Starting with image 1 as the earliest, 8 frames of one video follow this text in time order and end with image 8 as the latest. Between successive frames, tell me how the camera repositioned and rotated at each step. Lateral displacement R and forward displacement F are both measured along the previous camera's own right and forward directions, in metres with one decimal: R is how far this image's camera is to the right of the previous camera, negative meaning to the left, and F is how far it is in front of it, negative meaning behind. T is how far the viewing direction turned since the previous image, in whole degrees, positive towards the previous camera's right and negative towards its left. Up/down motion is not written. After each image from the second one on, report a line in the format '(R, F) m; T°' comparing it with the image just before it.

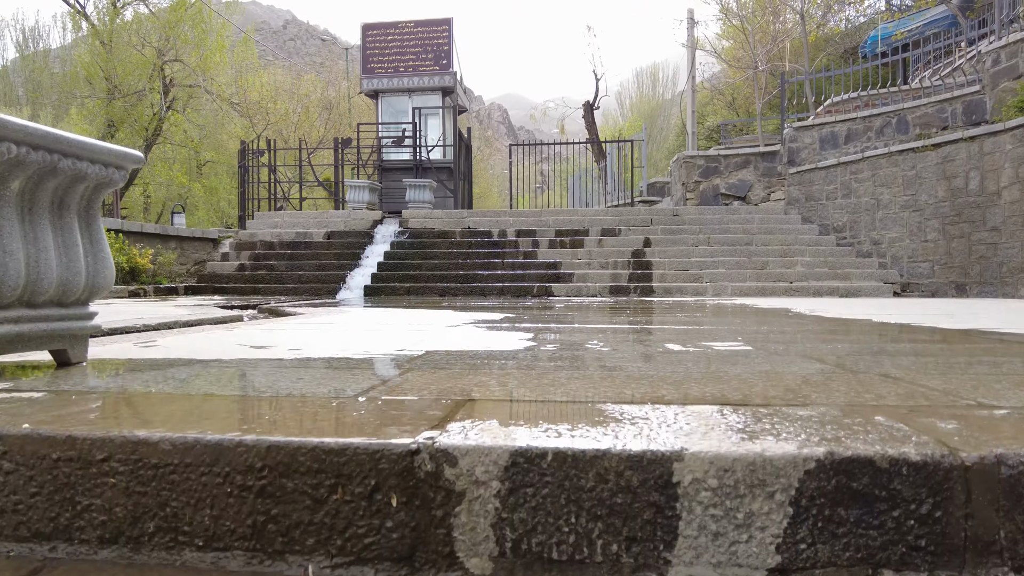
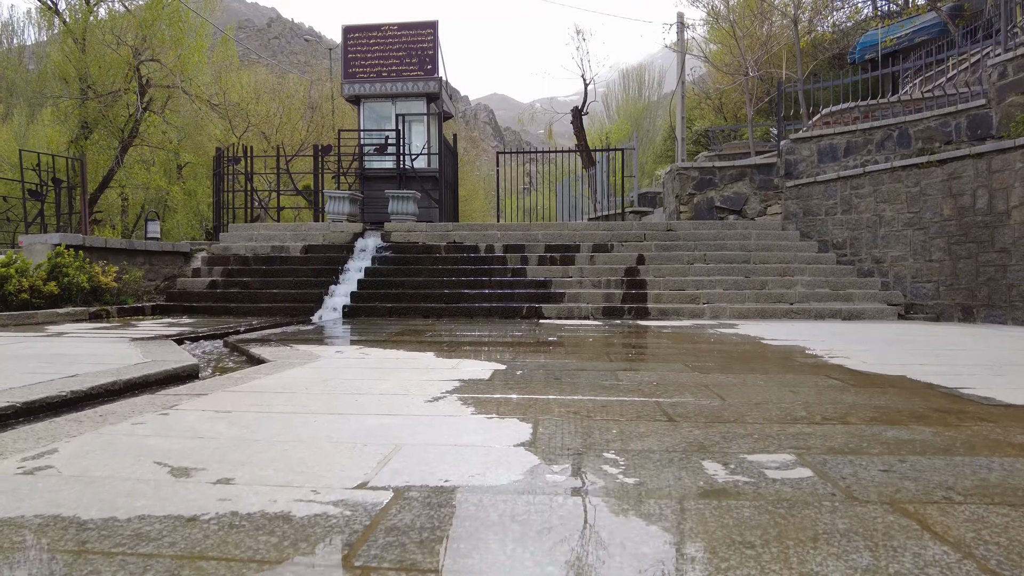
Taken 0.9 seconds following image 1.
(0.0, +0.4) m; +1°
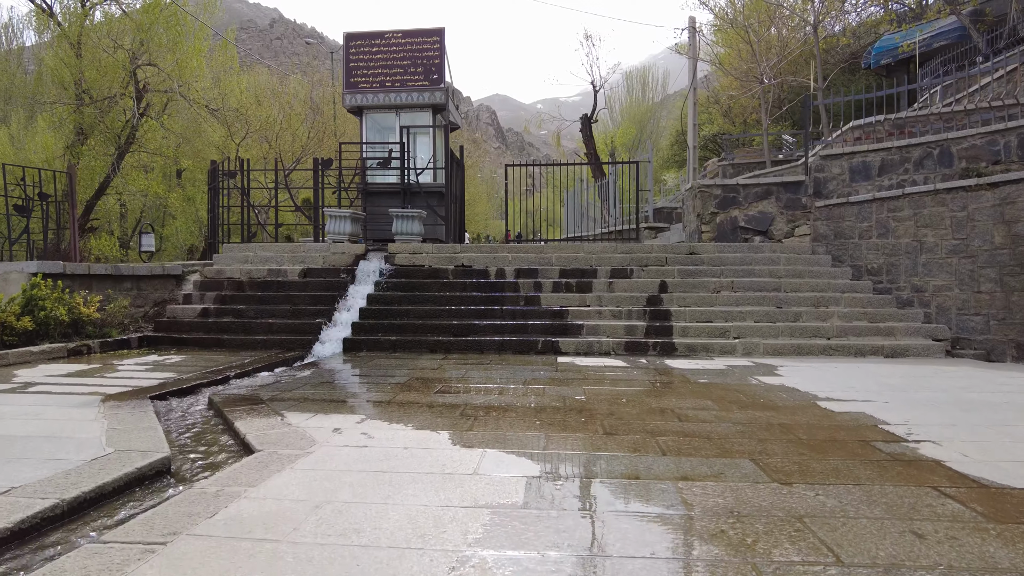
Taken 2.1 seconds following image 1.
(-0.1, +0.5) m; 0°
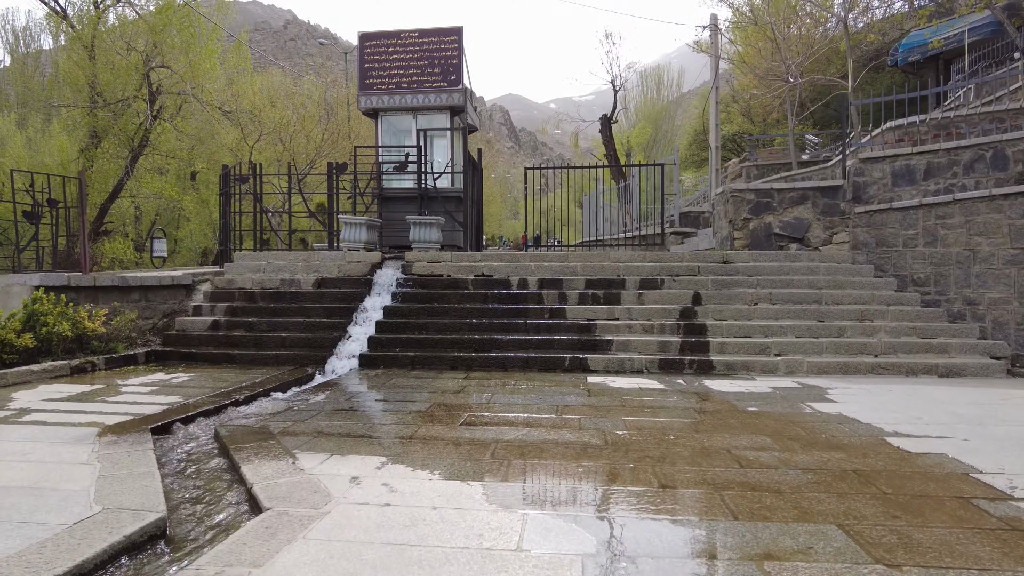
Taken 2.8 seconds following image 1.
(-0.1, +0.4) m; -1°
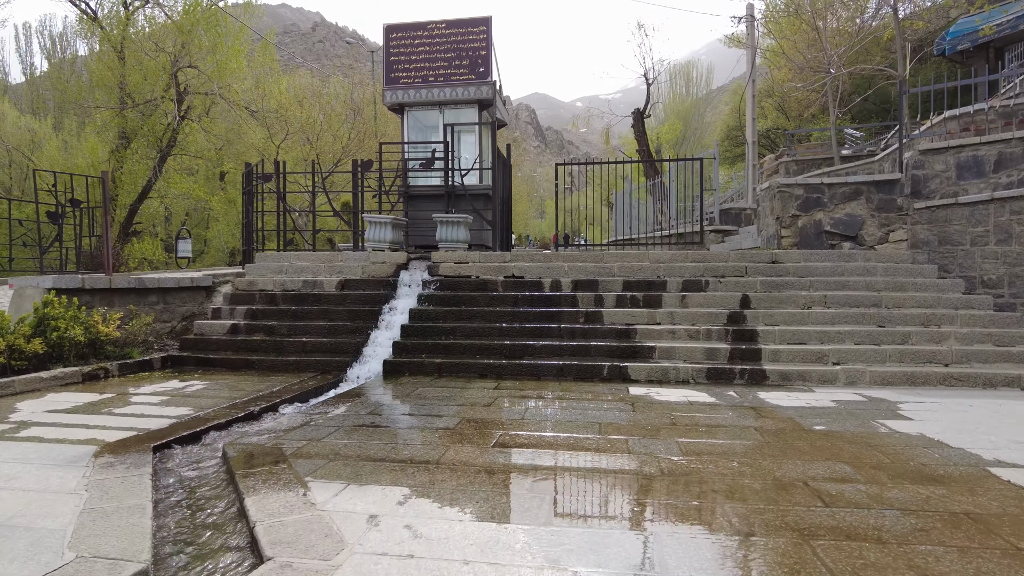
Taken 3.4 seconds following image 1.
(-0.1, +0.4) m; -2°
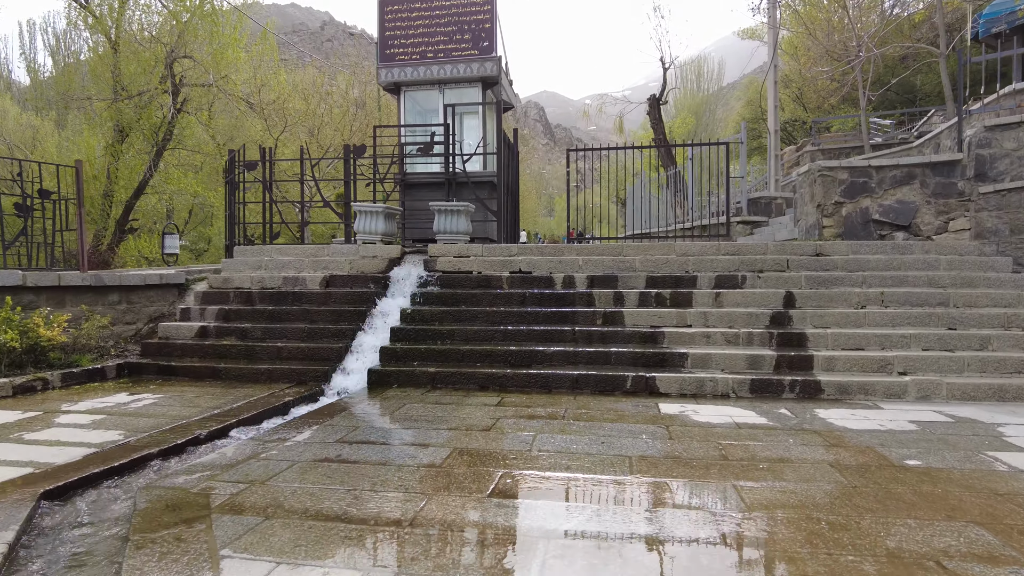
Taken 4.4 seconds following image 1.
(0.0, +0.8) m; -1°
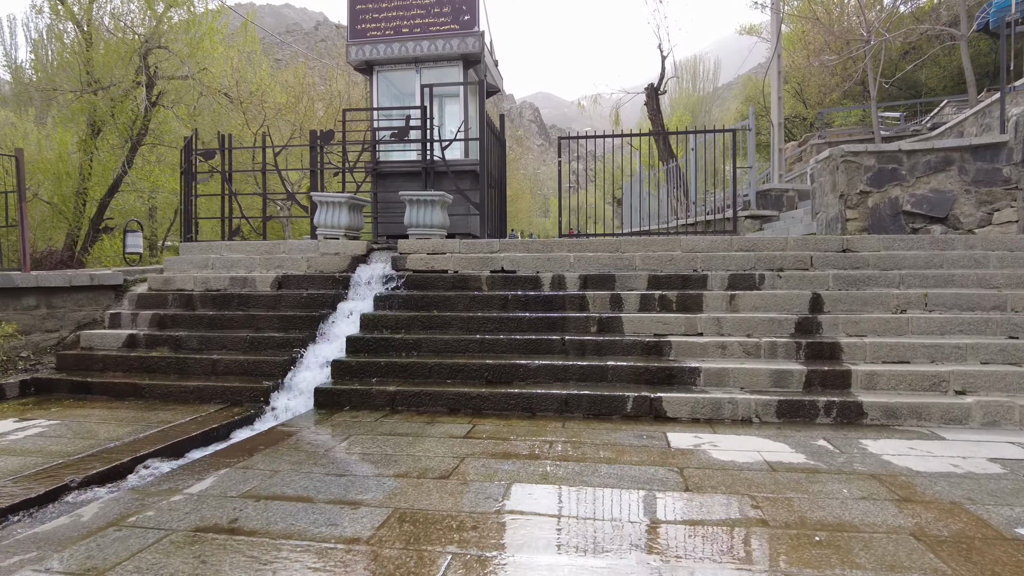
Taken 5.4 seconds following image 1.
(+0.1, +0.8) m; 0°
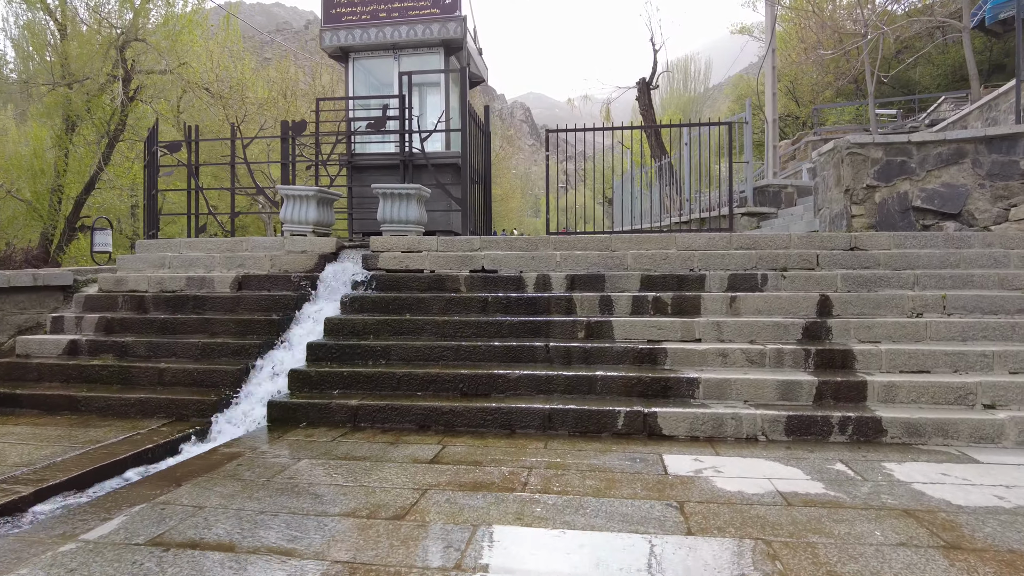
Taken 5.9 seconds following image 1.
(+0.1, +0.4) m; +1°
